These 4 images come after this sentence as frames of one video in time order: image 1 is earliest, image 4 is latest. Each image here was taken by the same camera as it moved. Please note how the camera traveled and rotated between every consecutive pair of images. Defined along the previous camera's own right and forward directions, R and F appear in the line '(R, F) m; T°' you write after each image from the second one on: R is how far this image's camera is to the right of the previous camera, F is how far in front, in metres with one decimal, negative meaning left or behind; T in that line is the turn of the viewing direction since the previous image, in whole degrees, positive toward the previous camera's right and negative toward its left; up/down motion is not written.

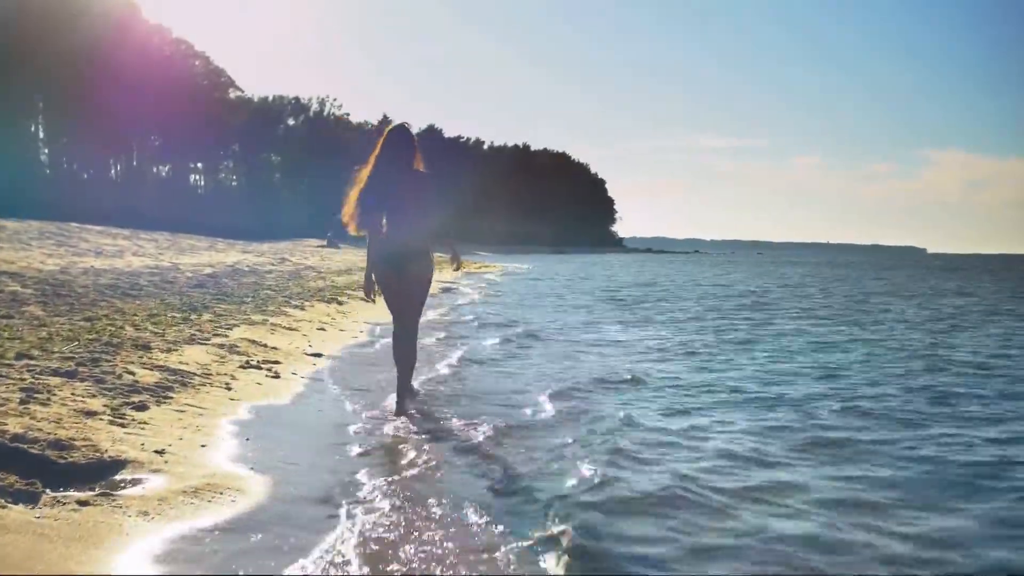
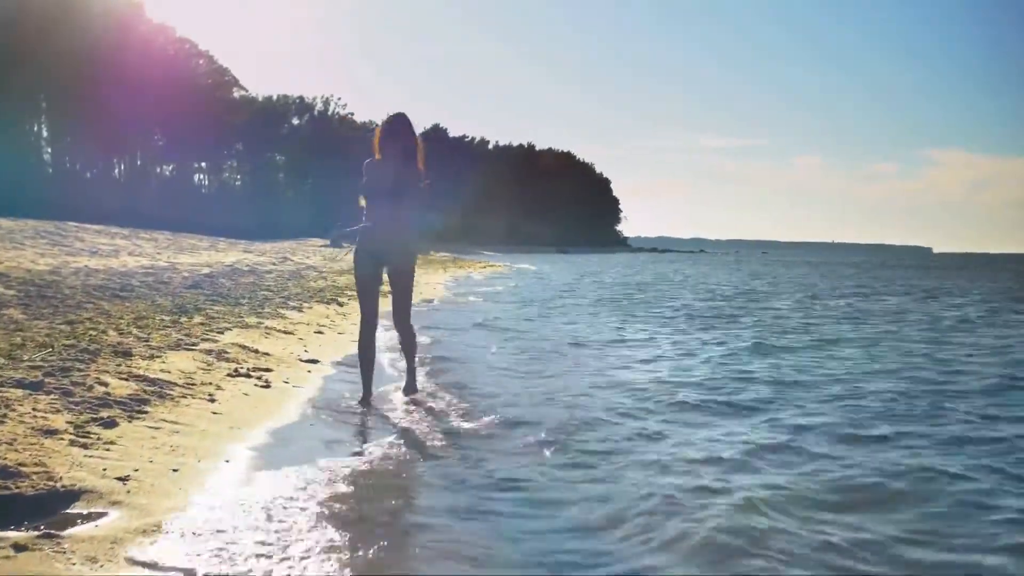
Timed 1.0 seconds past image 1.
(0.0, +0.5) m; 0°
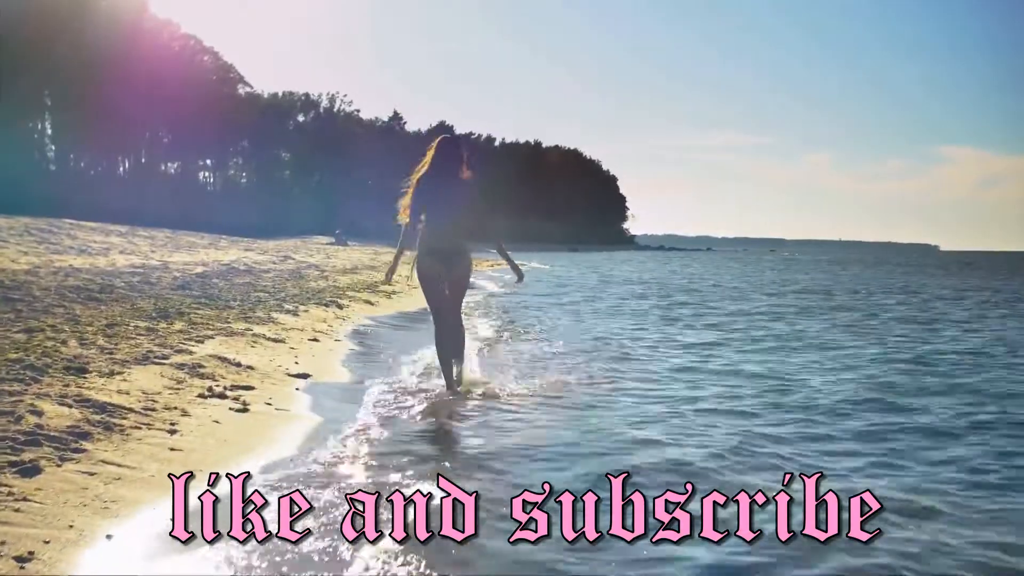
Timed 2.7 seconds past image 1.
(-0.1, +1.0) m; 0°
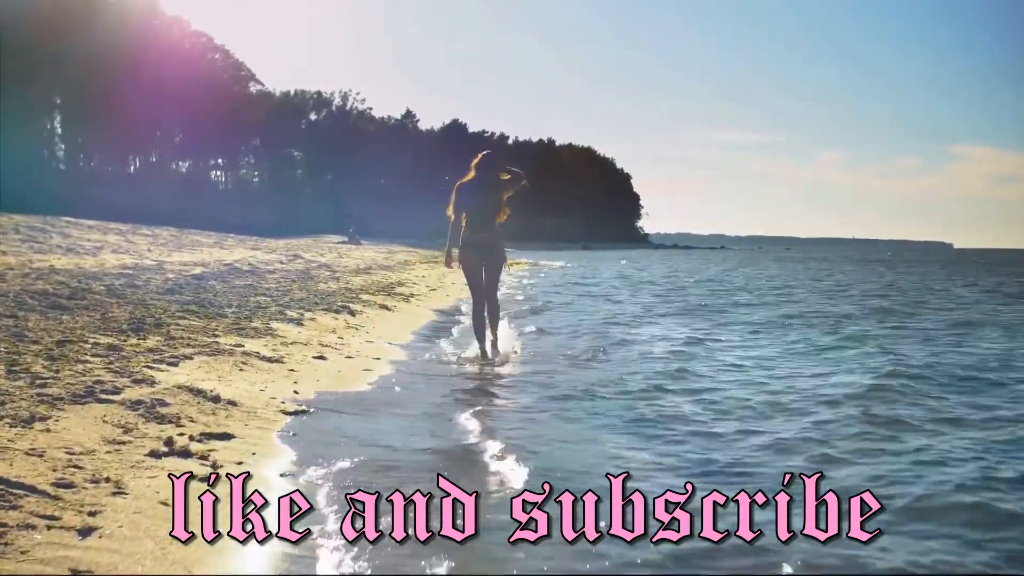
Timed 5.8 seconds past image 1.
(-0.3, +1.6) m; -1°
